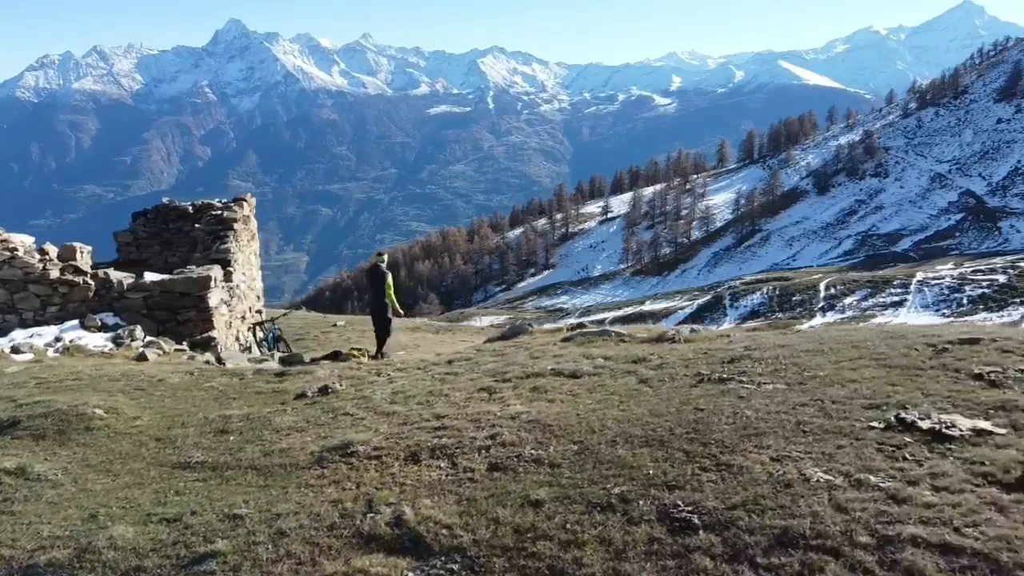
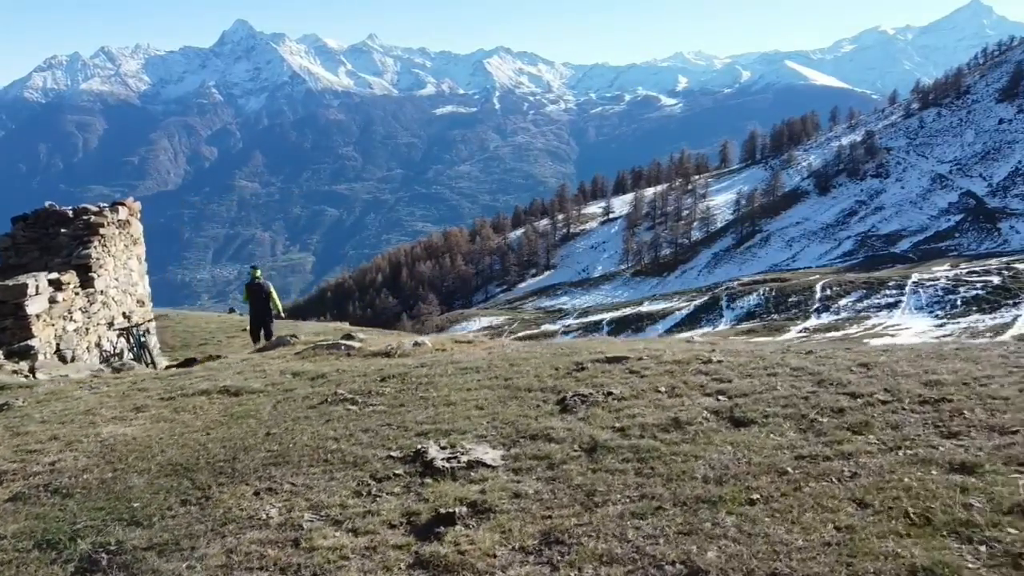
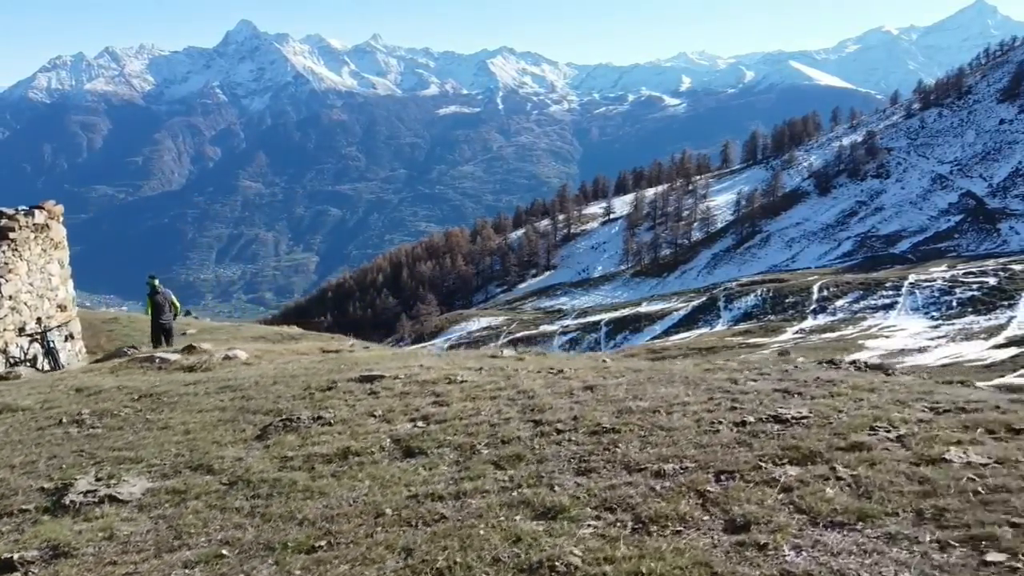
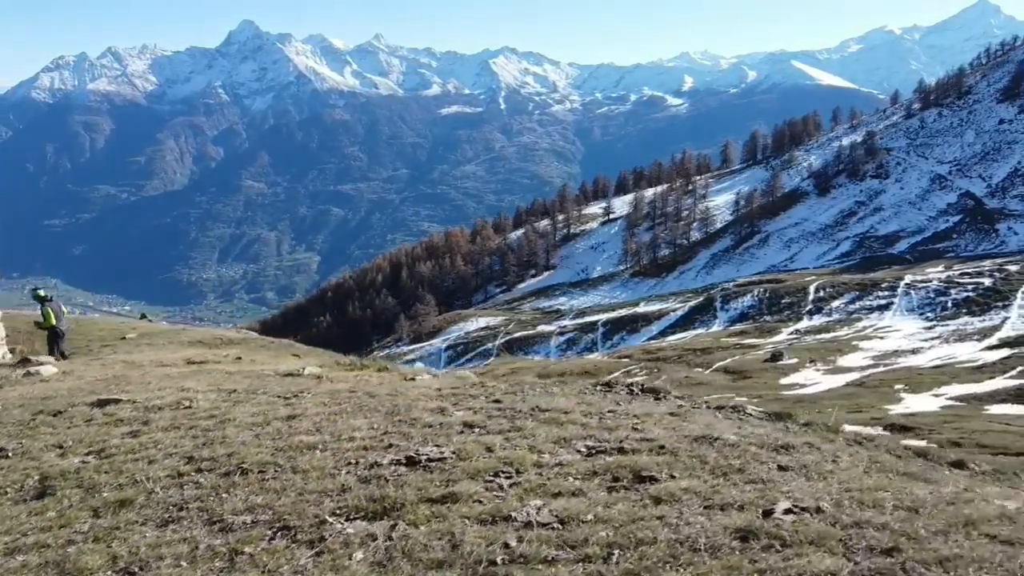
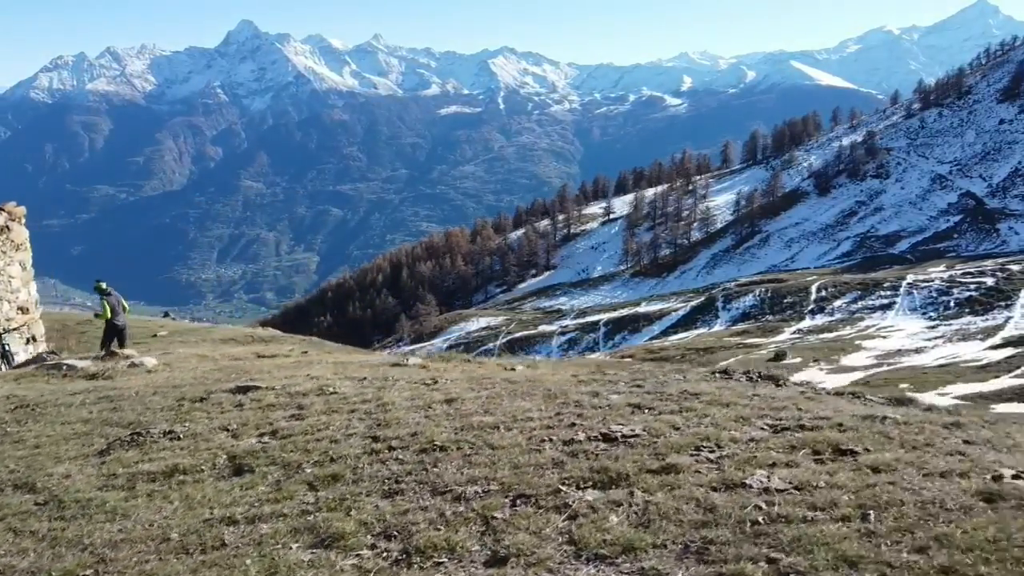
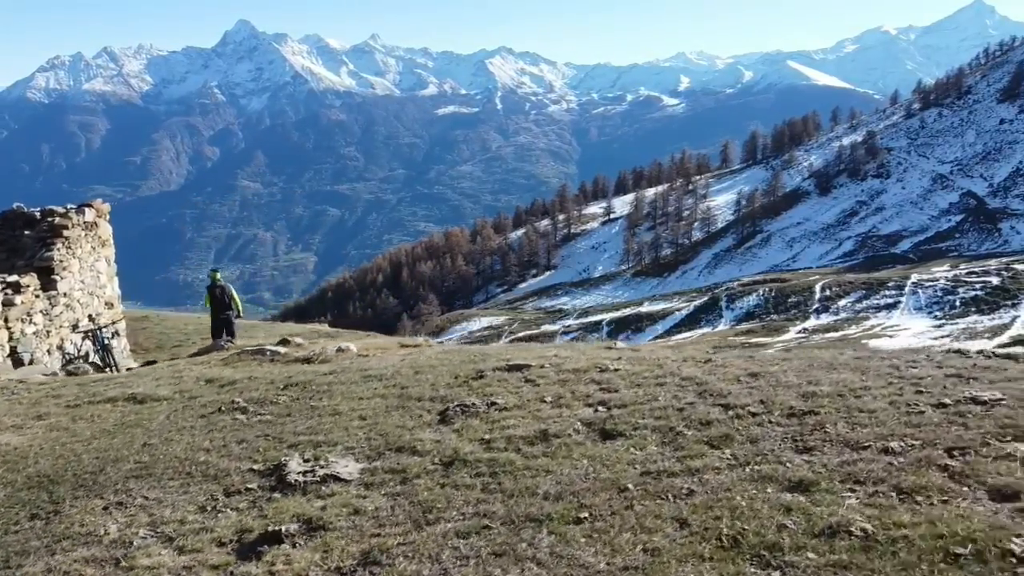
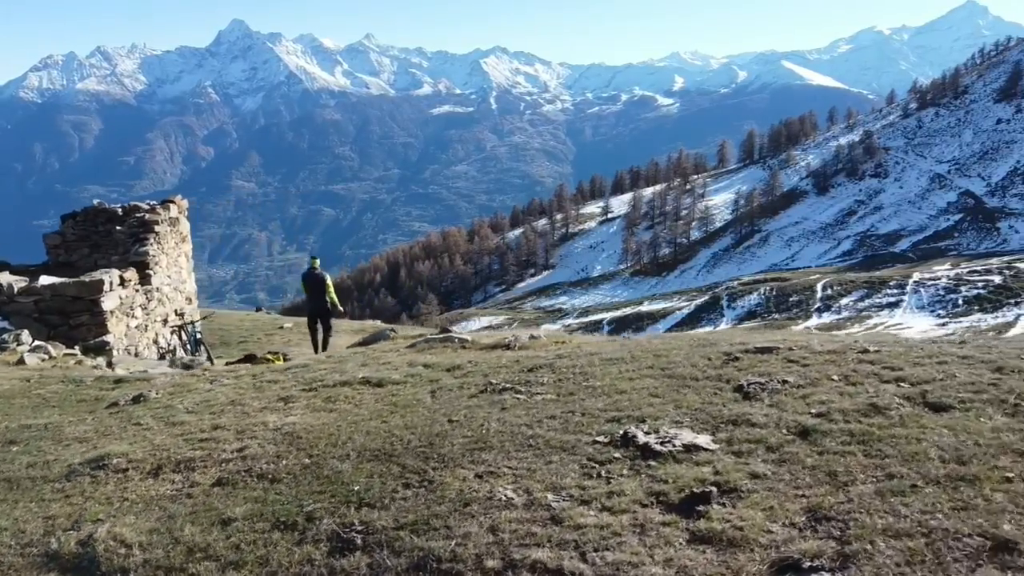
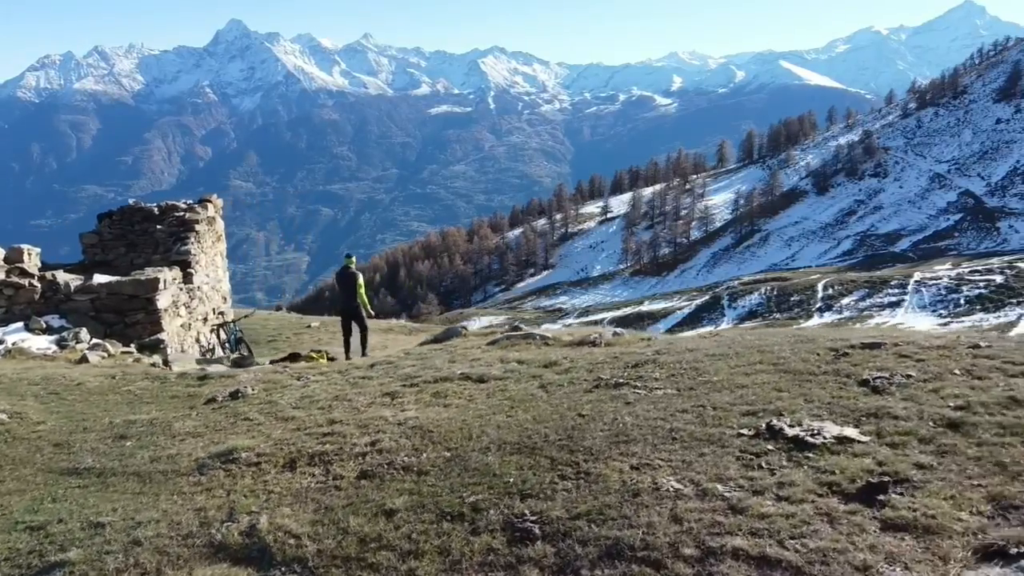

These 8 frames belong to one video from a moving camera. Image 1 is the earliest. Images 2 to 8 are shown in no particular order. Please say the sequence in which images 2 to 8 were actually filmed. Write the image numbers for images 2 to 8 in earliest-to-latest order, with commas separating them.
8, 7, 2, 6, 3, 5, 4
